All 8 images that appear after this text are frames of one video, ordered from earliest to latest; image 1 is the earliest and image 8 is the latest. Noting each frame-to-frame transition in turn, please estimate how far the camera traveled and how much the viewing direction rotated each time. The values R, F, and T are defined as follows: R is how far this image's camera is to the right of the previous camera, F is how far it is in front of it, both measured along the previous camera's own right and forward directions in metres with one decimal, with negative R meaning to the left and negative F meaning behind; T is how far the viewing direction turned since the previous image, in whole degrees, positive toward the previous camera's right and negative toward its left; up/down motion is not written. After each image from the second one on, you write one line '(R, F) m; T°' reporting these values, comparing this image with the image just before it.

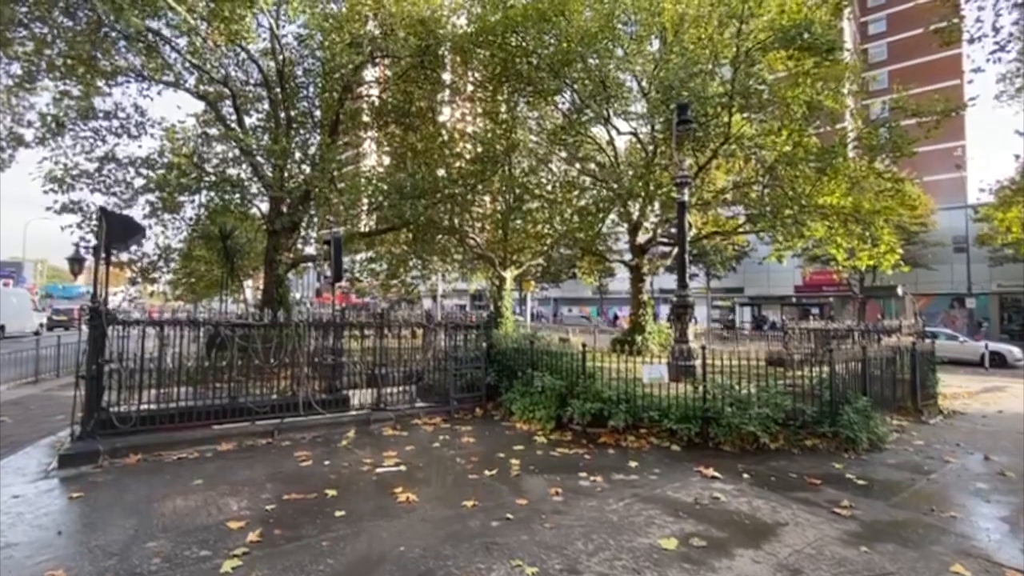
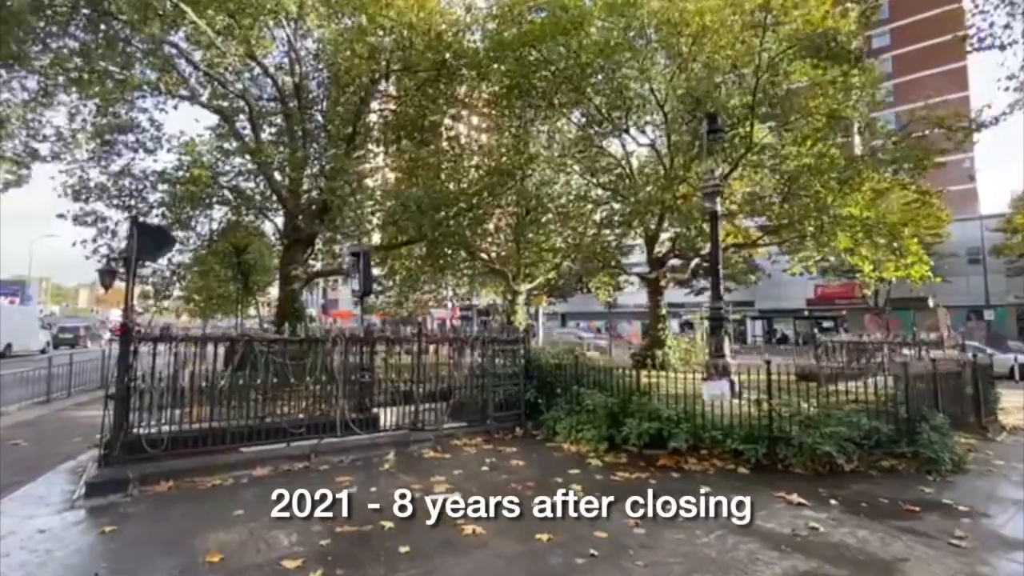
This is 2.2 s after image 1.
(-0.7, +0.4) m; 0°
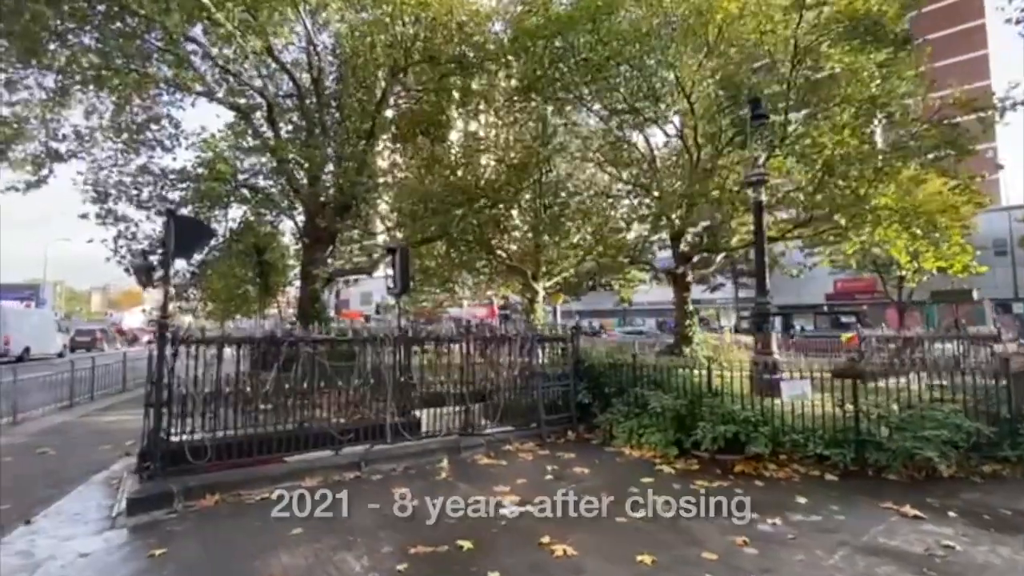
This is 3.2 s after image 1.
(-0.7, +0.5) m; -1°
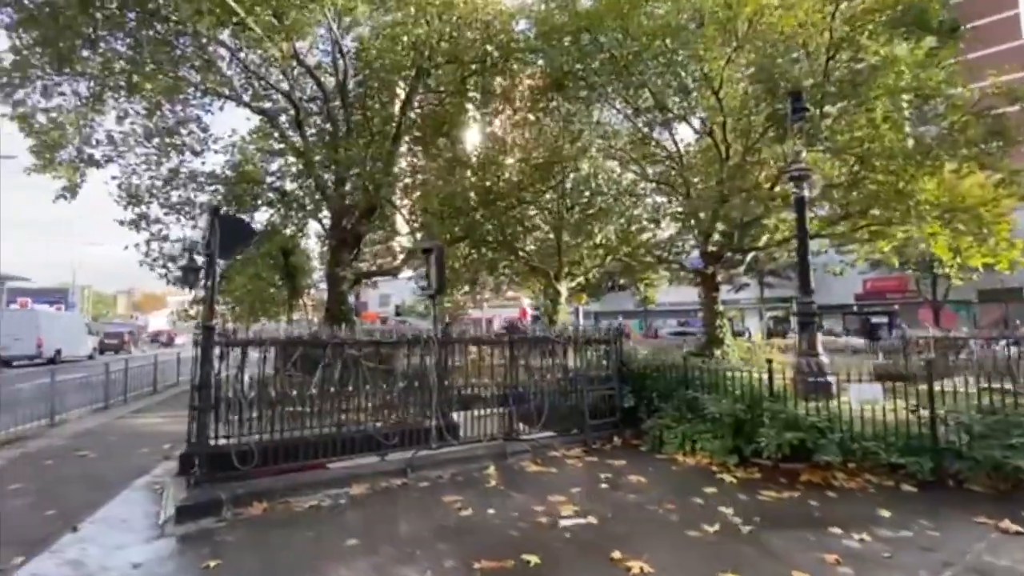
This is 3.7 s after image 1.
(-0.4, +0.3) m; -2°
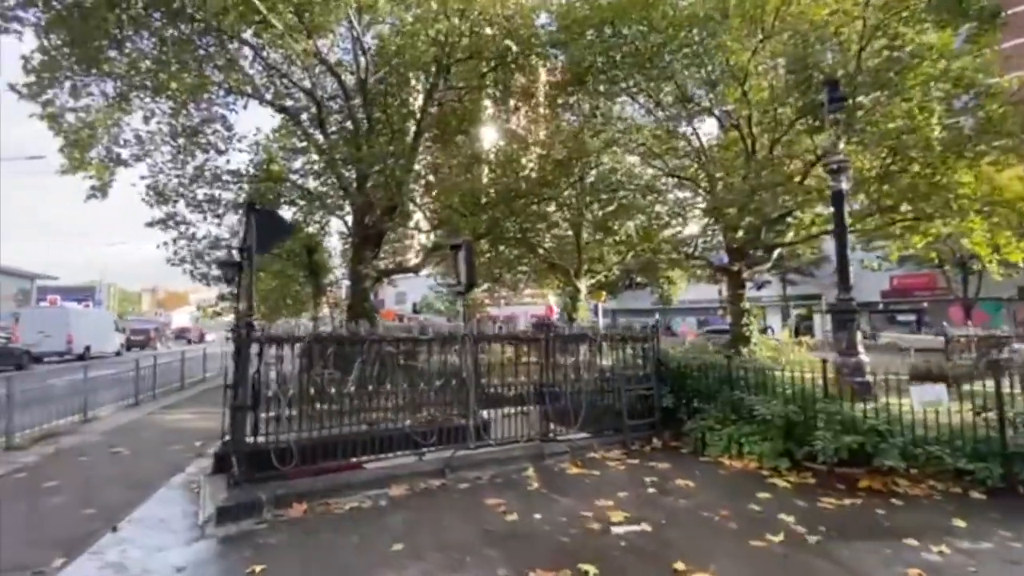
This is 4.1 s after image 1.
(-0.3, +0.2) m; -2°
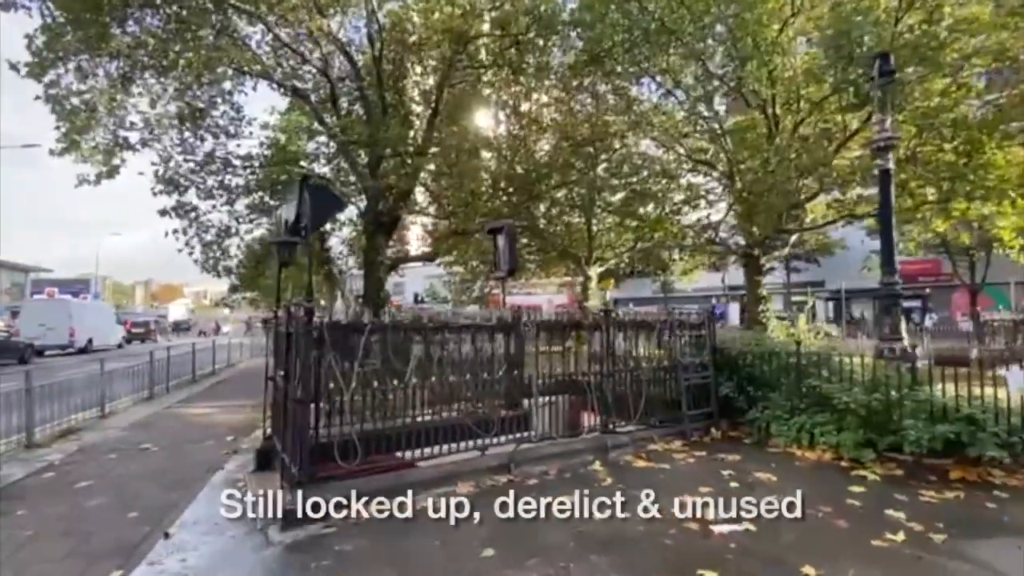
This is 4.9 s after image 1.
(-0.8, +0.4) m; +1°
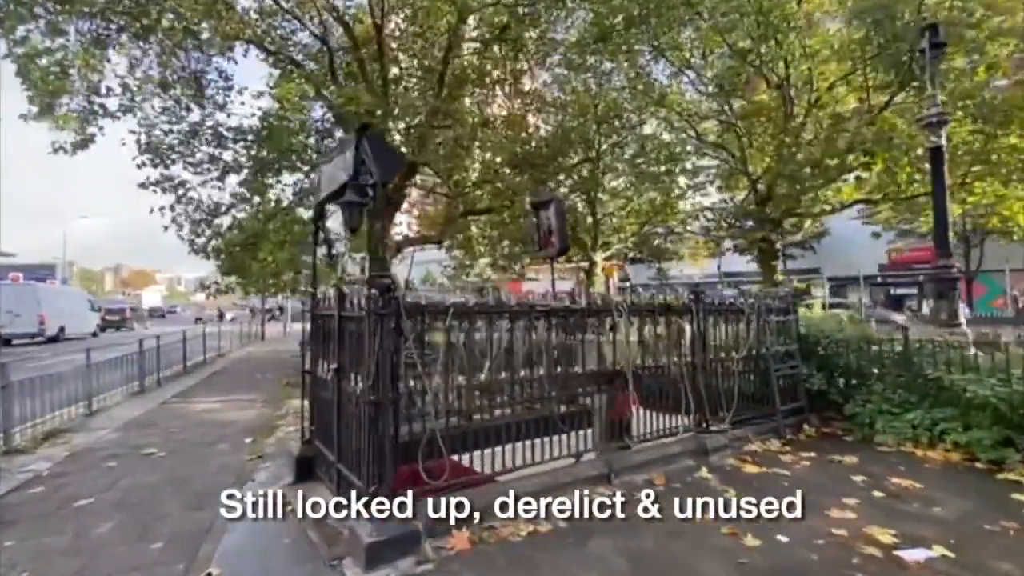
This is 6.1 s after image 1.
(-1.1, +0.9) m; +2°
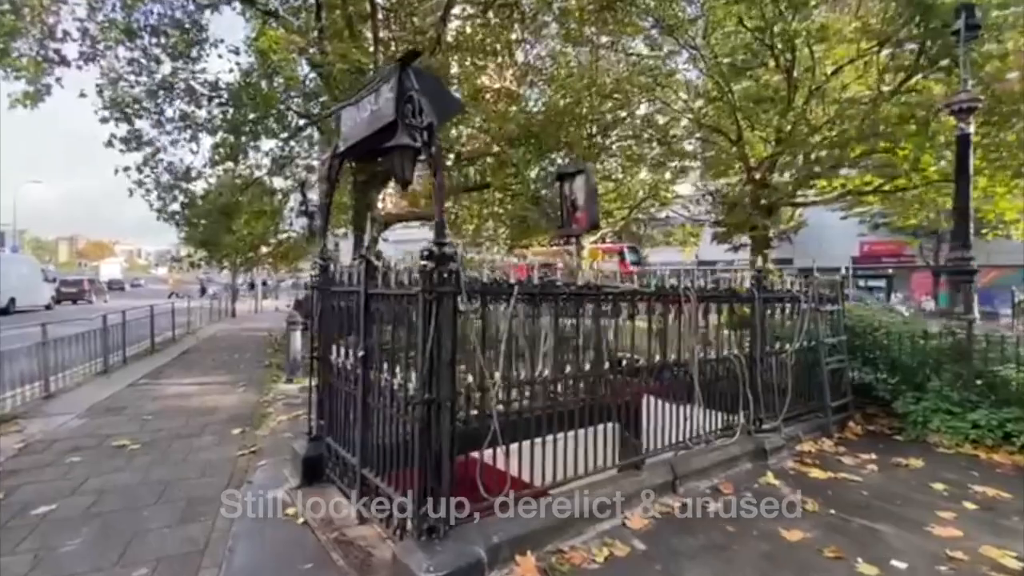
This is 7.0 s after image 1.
(-0.7, +0.7) m; +3°
